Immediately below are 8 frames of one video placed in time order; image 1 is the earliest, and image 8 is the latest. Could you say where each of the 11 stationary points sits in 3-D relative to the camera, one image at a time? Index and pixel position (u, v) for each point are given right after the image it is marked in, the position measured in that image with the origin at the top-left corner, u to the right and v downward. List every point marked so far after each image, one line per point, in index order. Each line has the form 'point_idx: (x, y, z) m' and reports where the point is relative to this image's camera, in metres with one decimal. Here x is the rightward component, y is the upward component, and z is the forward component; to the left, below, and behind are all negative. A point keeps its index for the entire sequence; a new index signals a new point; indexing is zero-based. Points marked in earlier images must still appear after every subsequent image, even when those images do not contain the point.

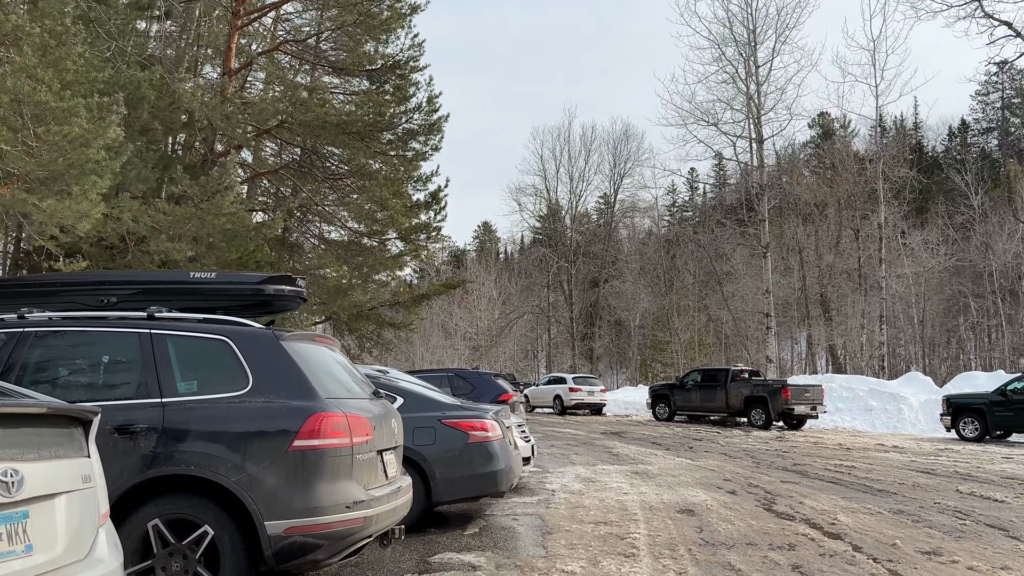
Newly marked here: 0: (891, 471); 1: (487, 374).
0: (+6.0, -3.0, +10.1) m
1: (-0.5, -1.6, +11.8) m
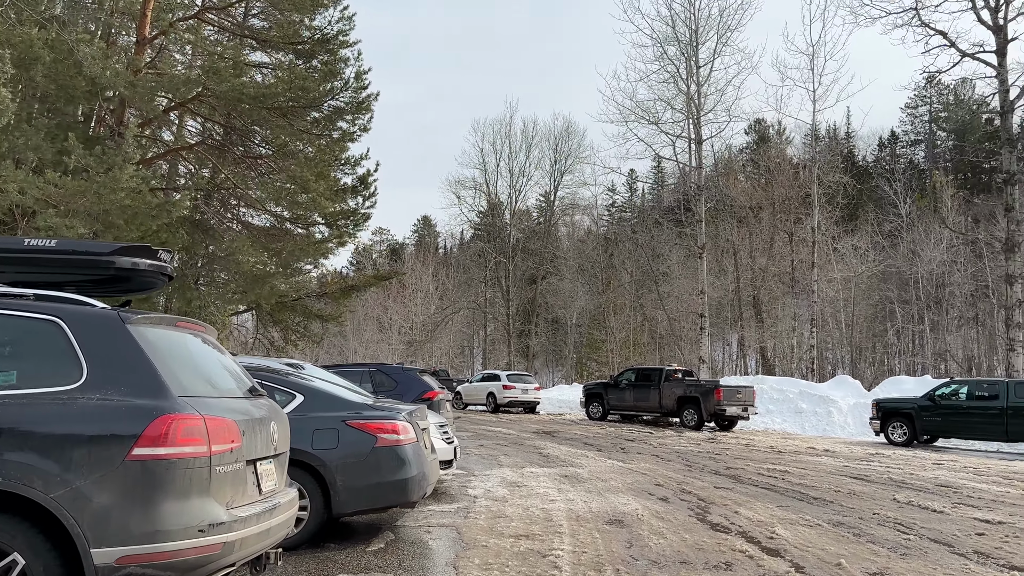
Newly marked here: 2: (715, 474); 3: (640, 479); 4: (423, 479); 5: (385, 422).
0: (+4.8, -3.0, +9.9) m
1: (-1.7, -1.4, +11.0) m
2: (+3.2, -3.0, +10.2) m
3: (+1.9, -2.8, +9.3) m
4: (-0.8, -1.7, +5.5) m
5: (-1.1, -1.1, +5.5) m
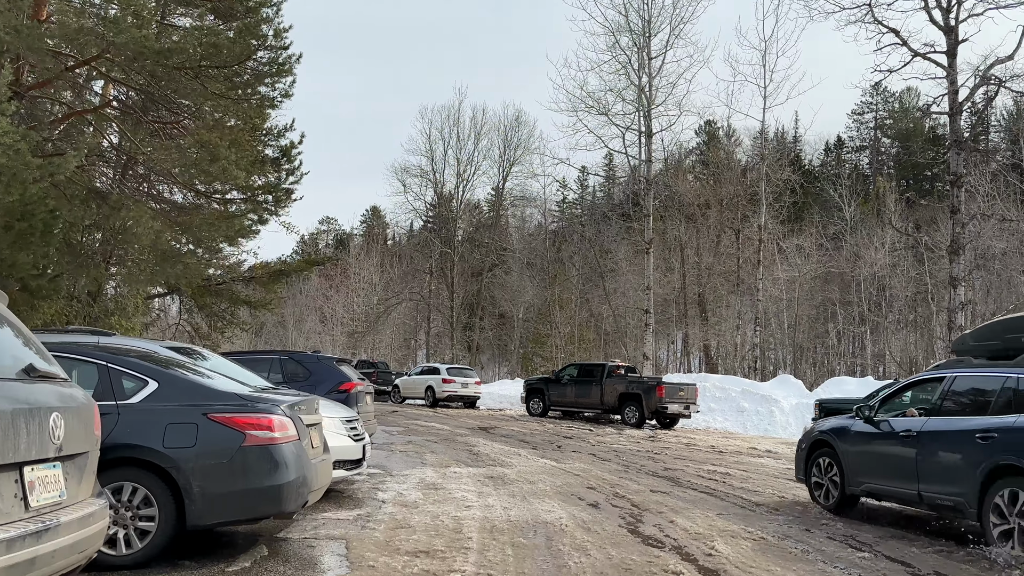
0: (+3.7, -2.9, +9.4) m
1: (-2.9, -1.1, +10.0) m
2: (+2.1, -2.8, +9.5) m
3: (+0.8, -2.6, +8.5) m
4: (-1.5, -1.4, +4.6) m
5: (-1.8, -0.9, +4.5) m
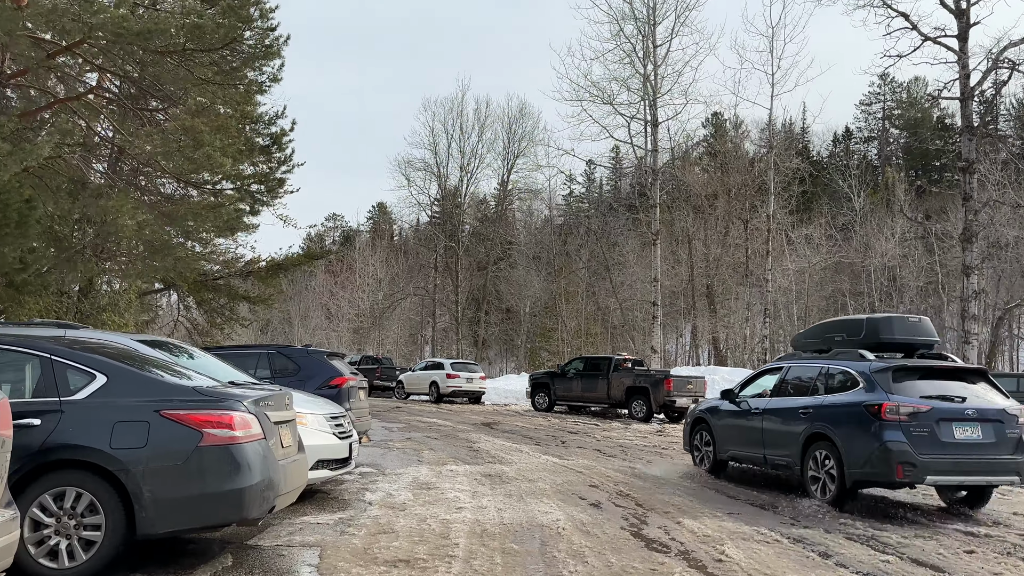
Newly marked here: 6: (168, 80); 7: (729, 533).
0: (+3.7, -2.7, +8.9) m
1: (-2.9, -1.0, +9.6) m
2: (+2.1, -2.6, +9.1) m
3: (+0.8, -2.4, +8.1) m
4: (-1.6, -1.3, +4.2) m
5: (-1.9, -0.8, +4.1) m
6: (-5.7, +3.5, +10.6) m
7: (+1.9, -2.1, +5.6) m
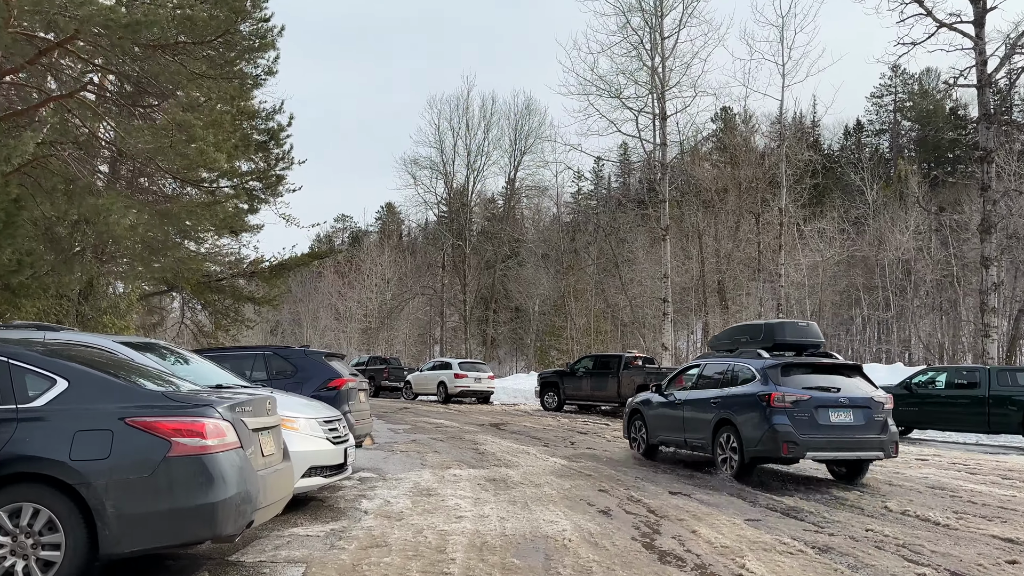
0: (+3.7, -2.6, +8.5) m
1: (-2.8, -0.9, +9.2) m
2: (+2.2, -2.6, +8.7) m
3: (+0.8, -2.4, +7.7) m
4: (-1.6, -1.3, +3.8) m
5: (-1.9, -0.8, +3.7) m
6: (-5.7, +3.5, +10.3) m
7: (+1.9, -2.1, +5.2) m
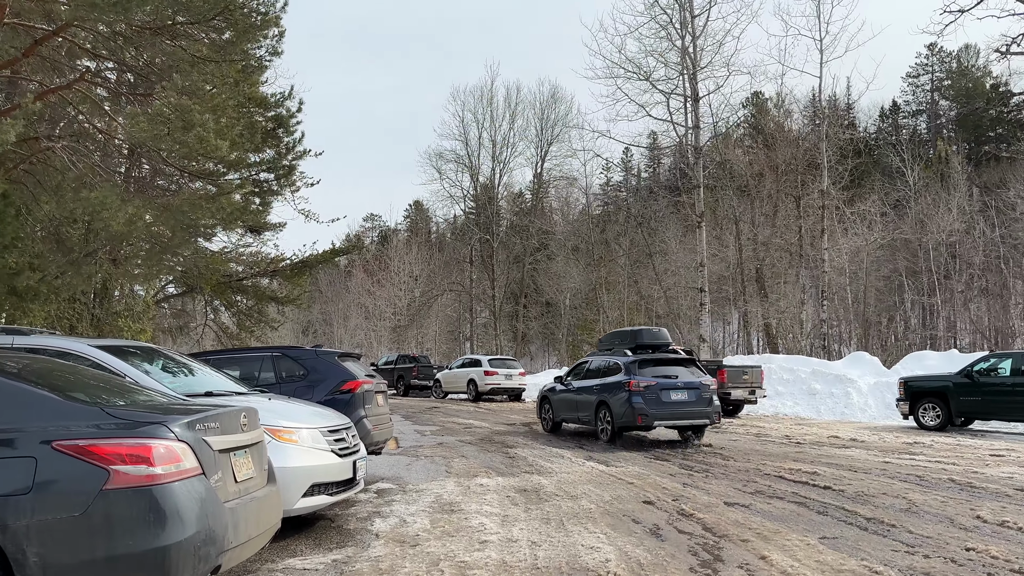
0: (+4.1, -2.4, +7.5) m
1: (-2.4, -0.9, +8.5) m
2: (+2.6, -2.4, +7.7) m
3: (+1.2, -2.2, +6.8) m
4: (-1.5, -1.2, +3.1) m
5: (-1.8, -0.7, +3.0) m
6: (-5.4, +3.5, +9.7) m
7: (+2.2, -1.9, +4.3) m
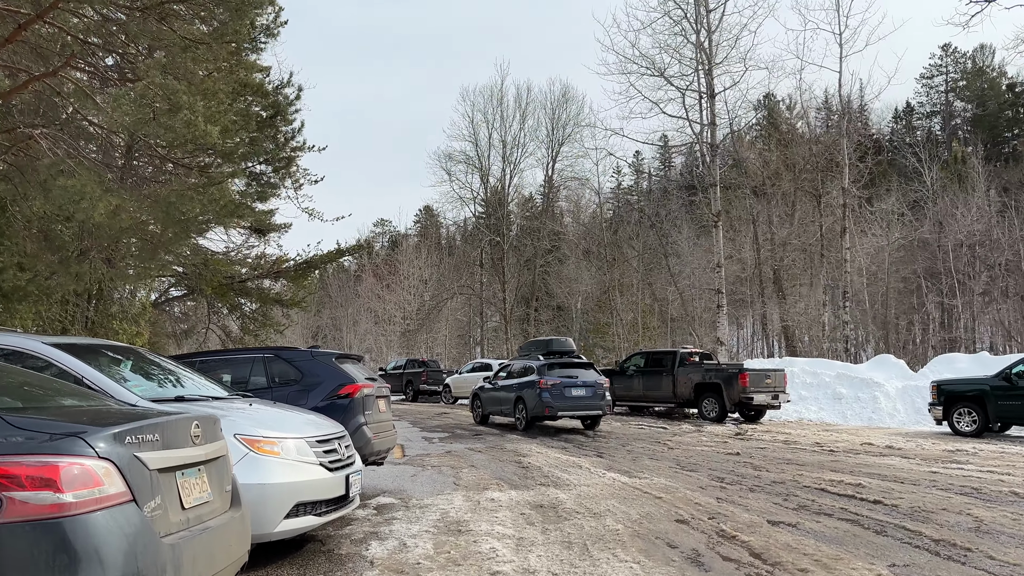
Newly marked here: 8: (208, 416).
0: (+4.3, -2.3, +6.7) m
1: (-2.3, -0.8, +7.8) m
2: (+2.7, -2.3, +6.9) m
3: (+1.3, -2.1, +6.0) m
4: (-1.4, -1.1, +2.3) m
5: (-1.7, -0.6, +2.3) m
6: (-5.2, +3.5, +9.1) m
7: (+2.3, -1.8, +3.5) m
8: (-1.5, -0.6, +3.2) m
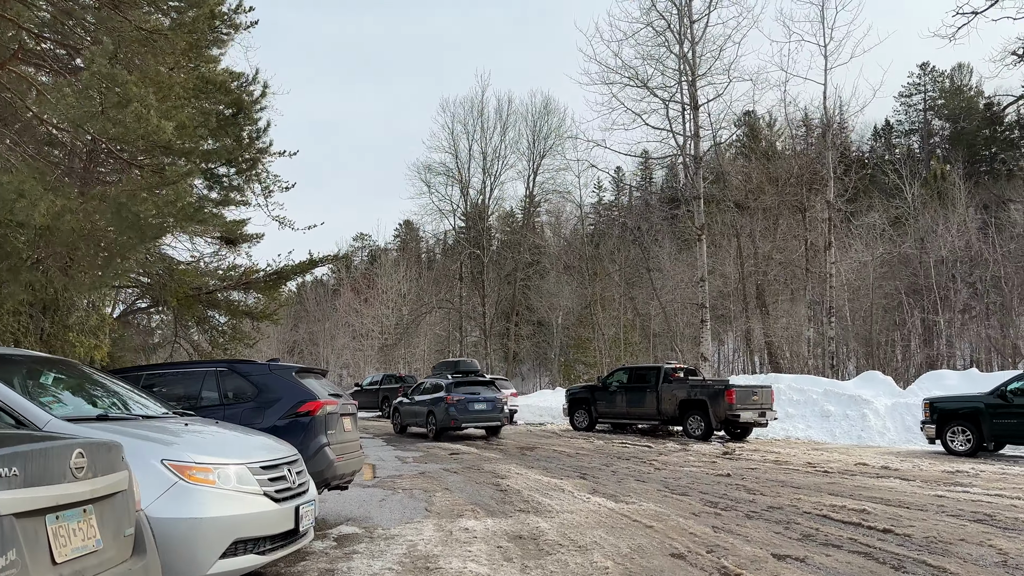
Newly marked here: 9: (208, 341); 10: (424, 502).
0: (+4.1, -2.4, +6.1) m
1: (-2.5, -0.9, +7.1) m
2: (+2.5, -2.4, +6.4) m
3: (+1.1, -2.2, +5.4) m
4: (-1.5, -1.1, +1.7) m
5: (-1.8, -0.6, +1.6) m
6: (-5.4, +3.4, +8.4) m
7: (+2.1, -1.8, +2.9) m
8: (-1.6, -0.6, +2.6) m
9: (-9.3, -1.5, +19.4) m
10: (-1.1, -2.6, +7.8) m
